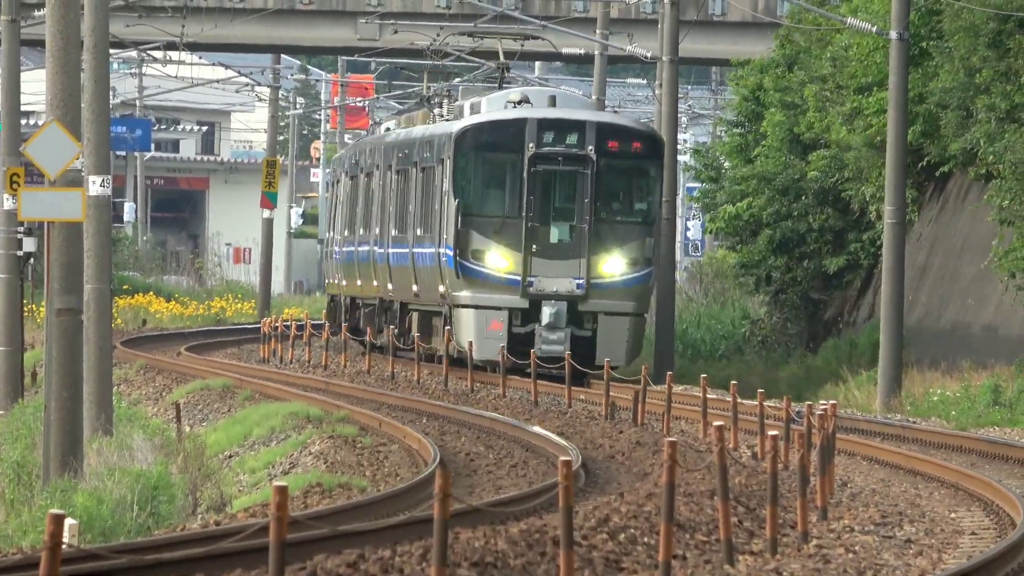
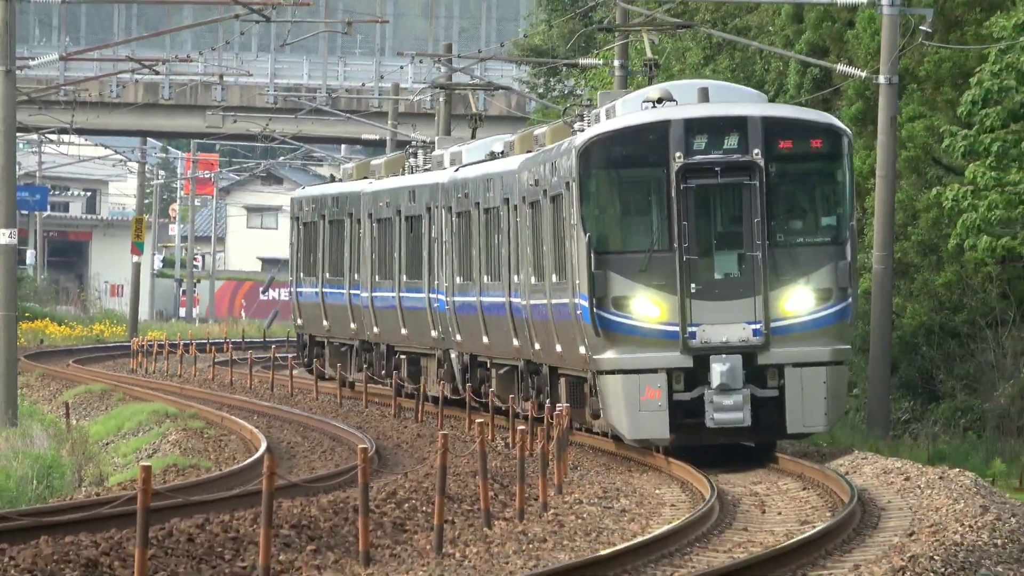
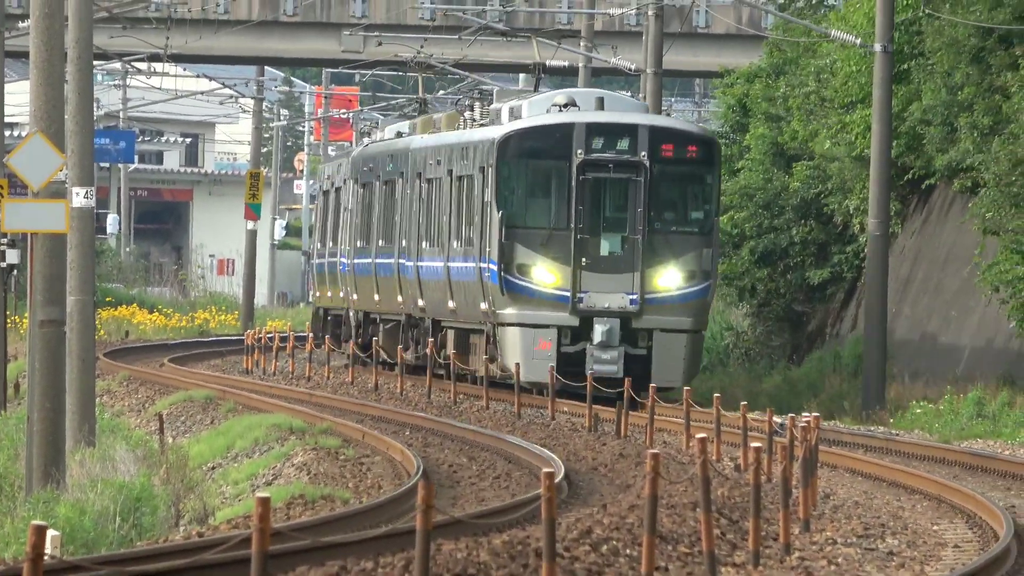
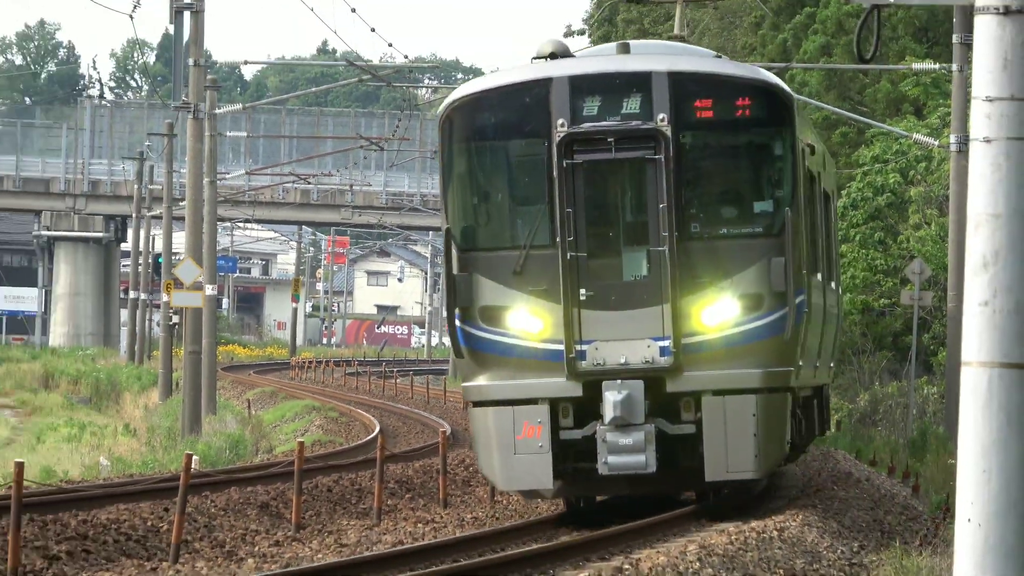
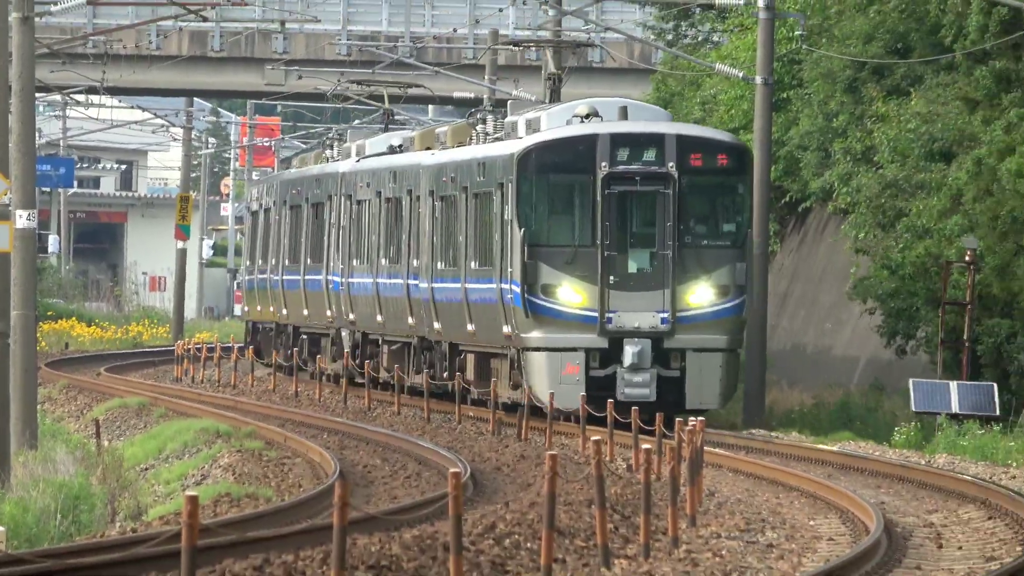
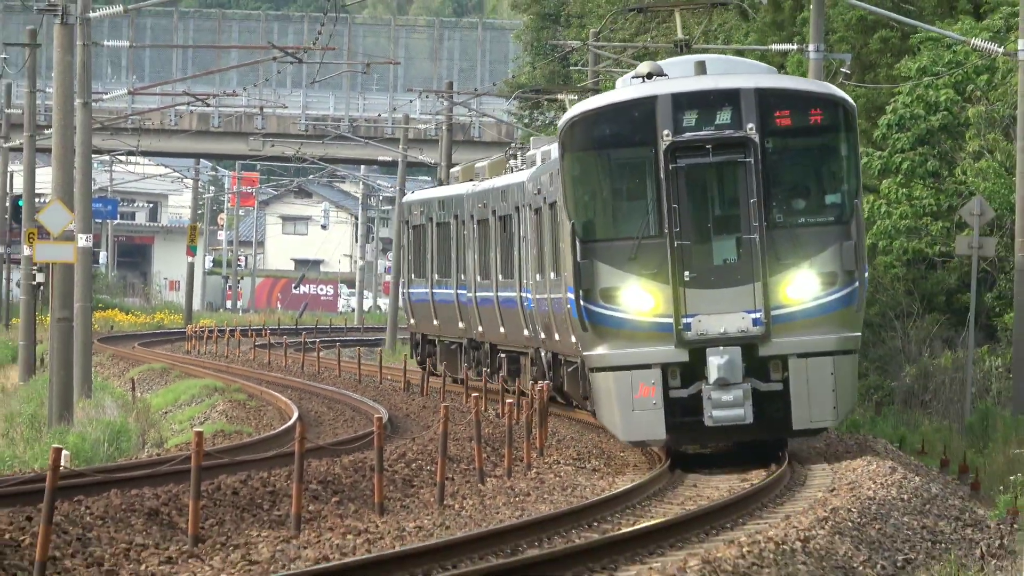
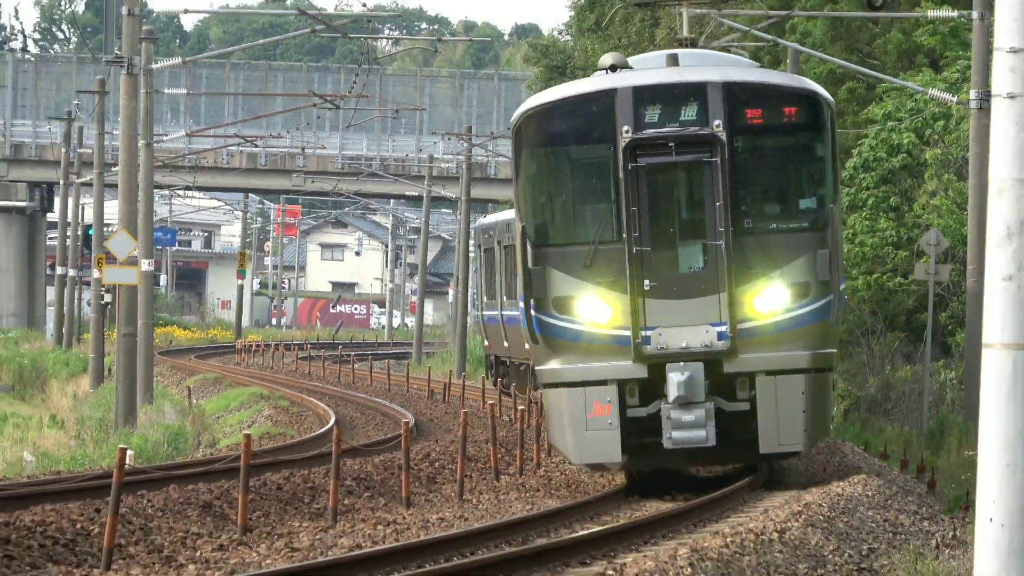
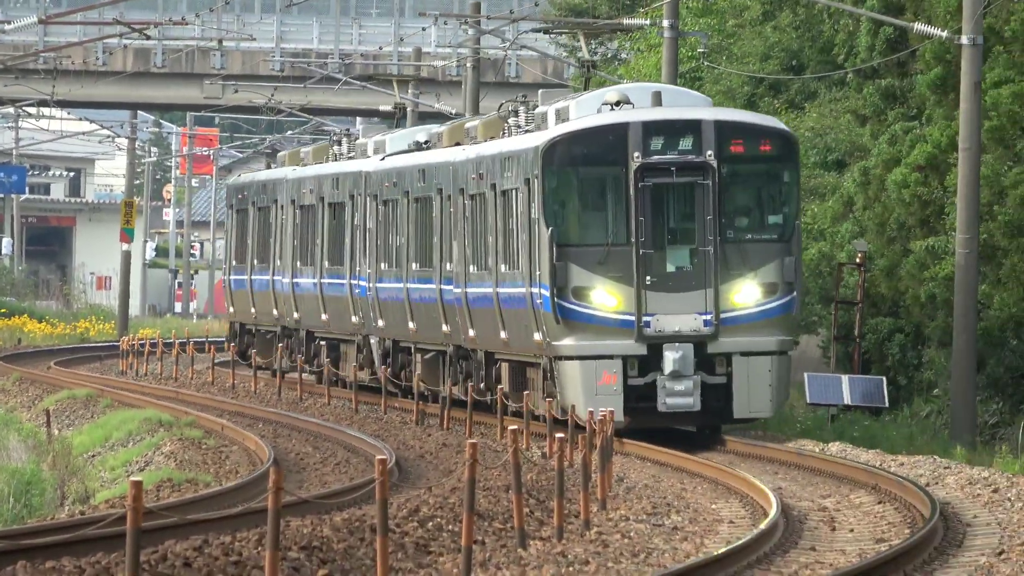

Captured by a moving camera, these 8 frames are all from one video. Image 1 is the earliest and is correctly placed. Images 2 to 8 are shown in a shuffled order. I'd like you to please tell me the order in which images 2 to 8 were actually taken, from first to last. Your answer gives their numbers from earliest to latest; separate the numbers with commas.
3, 5, 8, 2, 6, 7, 4
